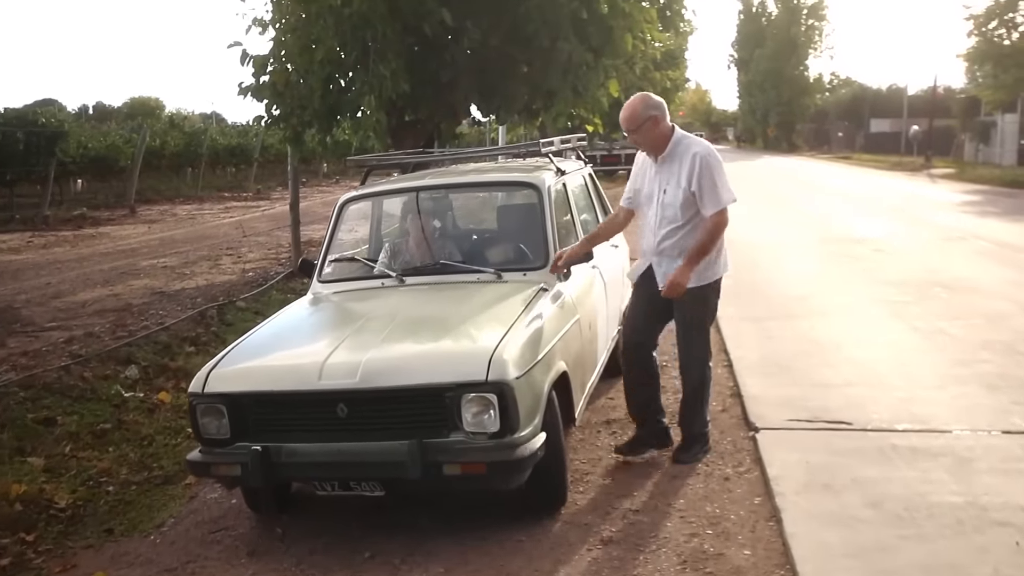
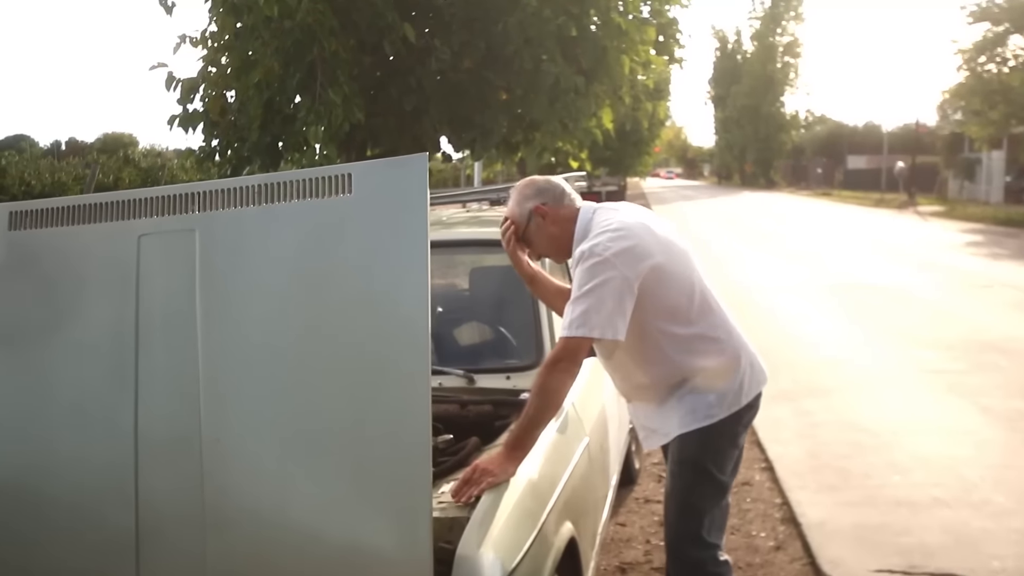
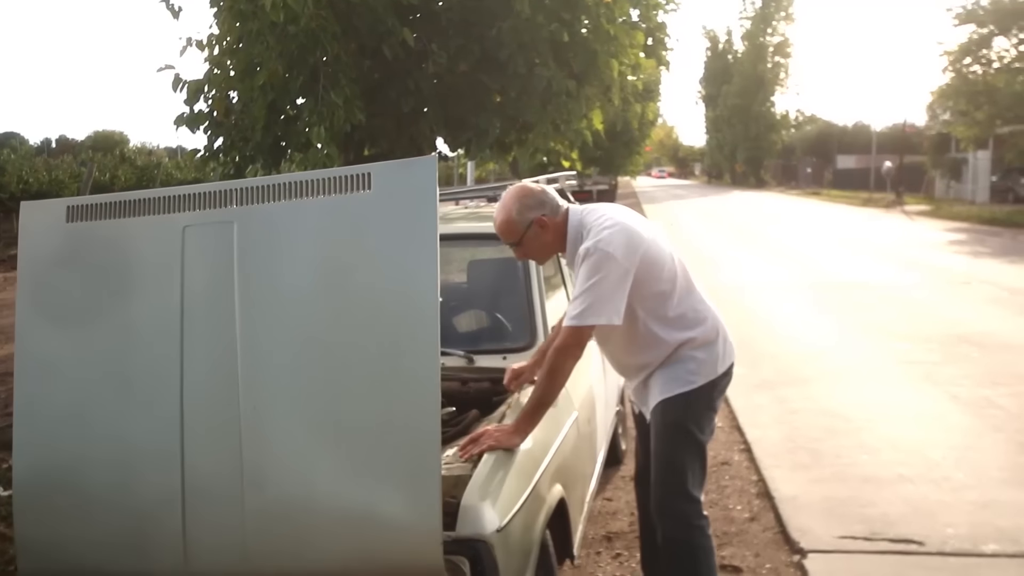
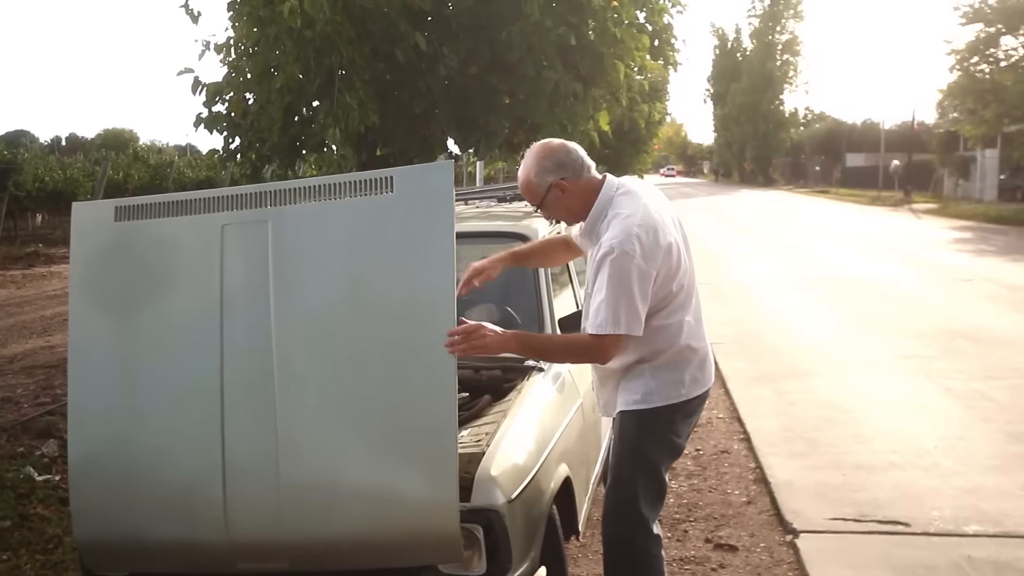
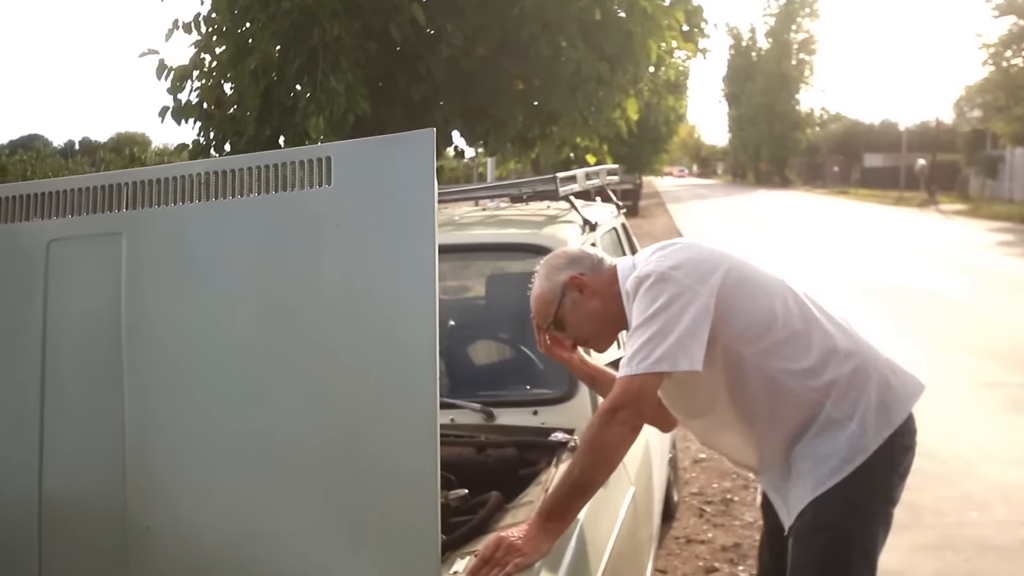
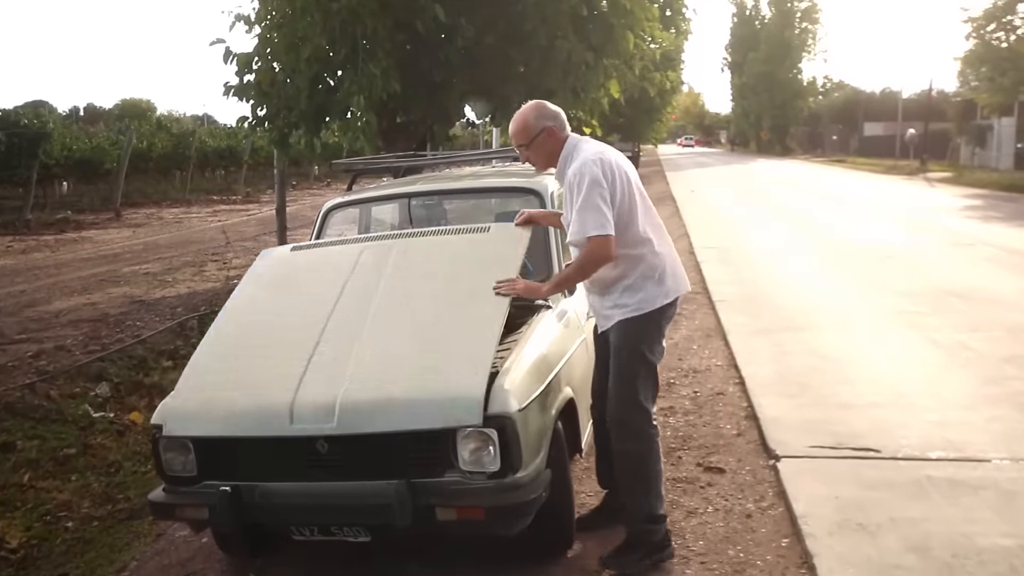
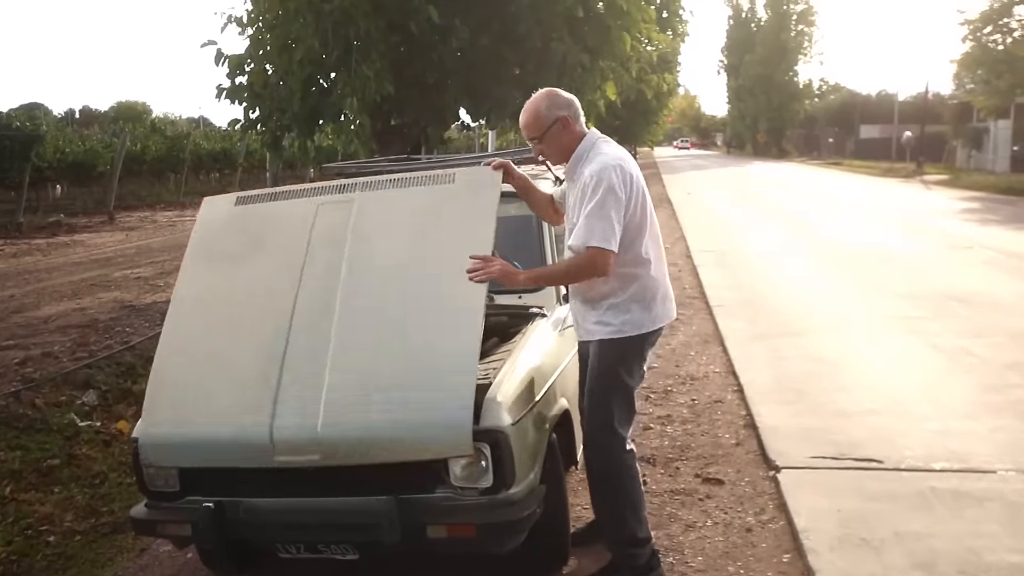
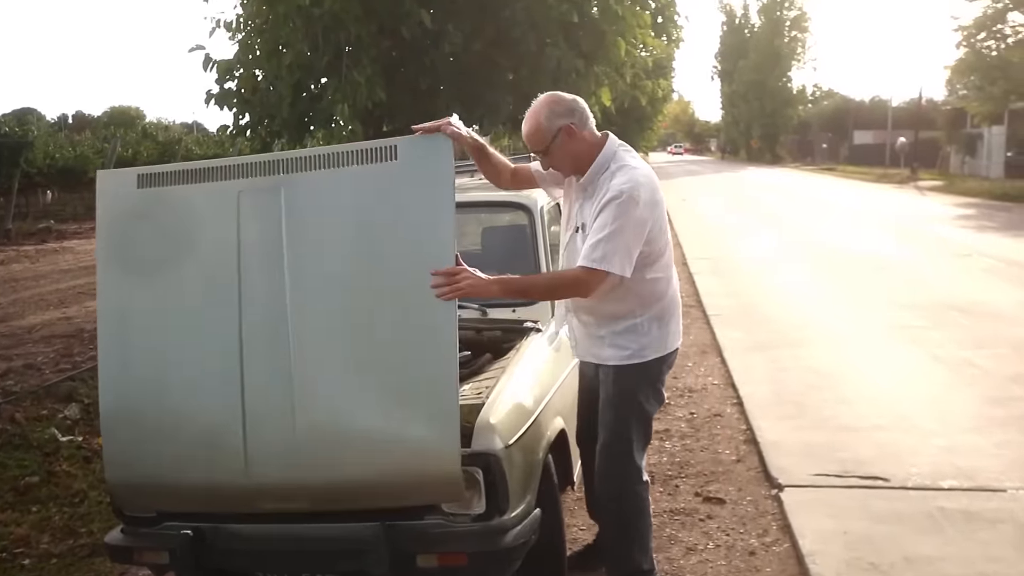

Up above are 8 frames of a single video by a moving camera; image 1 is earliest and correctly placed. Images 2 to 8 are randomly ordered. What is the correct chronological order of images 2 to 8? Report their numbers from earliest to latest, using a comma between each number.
6, 7, 8, 4, 3, 2, 5
